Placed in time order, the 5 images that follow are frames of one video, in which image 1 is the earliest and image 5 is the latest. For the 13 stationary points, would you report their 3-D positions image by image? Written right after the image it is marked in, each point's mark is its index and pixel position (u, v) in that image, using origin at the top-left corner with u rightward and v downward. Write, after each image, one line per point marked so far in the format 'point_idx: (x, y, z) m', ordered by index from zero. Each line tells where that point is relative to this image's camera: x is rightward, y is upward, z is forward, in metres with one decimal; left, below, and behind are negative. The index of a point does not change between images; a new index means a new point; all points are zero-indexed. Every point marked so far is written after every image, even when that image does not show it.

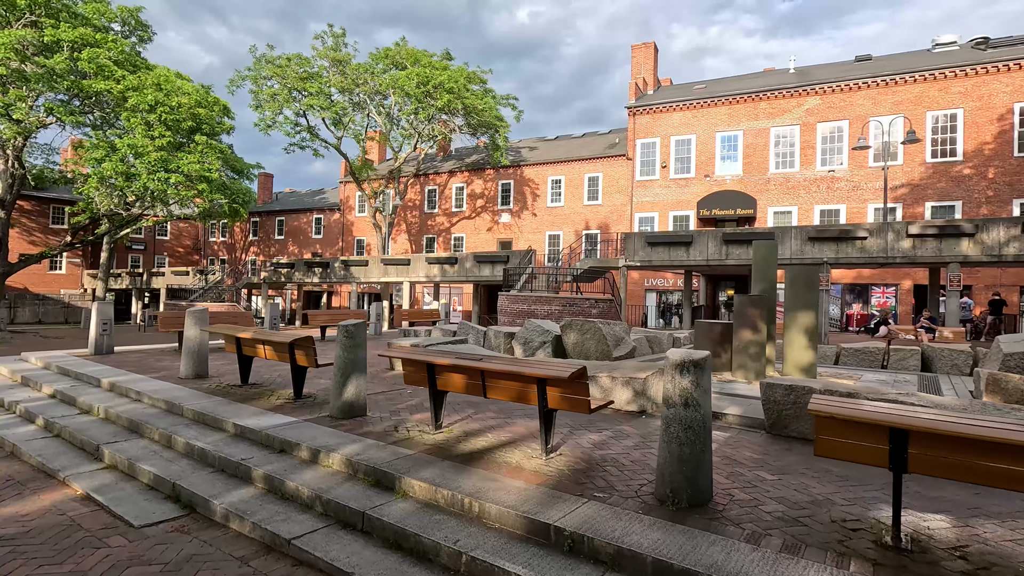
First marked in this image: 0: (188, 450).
0: (-2.9, -1.5, +4.9) m
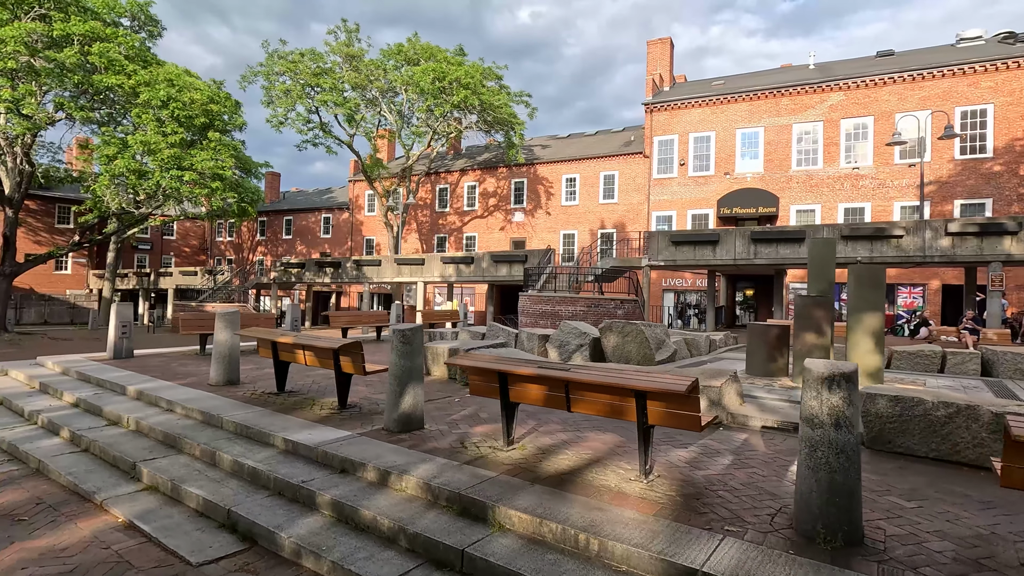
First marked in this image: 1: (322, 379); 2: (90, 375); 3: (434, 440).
0: (-2.3, -1.5, +4.4) m
1: (-2.6, -1.3, +7.4) m
2: (-6.0, -1.2, +7.6) m
3: (-0.7, -1.4, +4.8) m
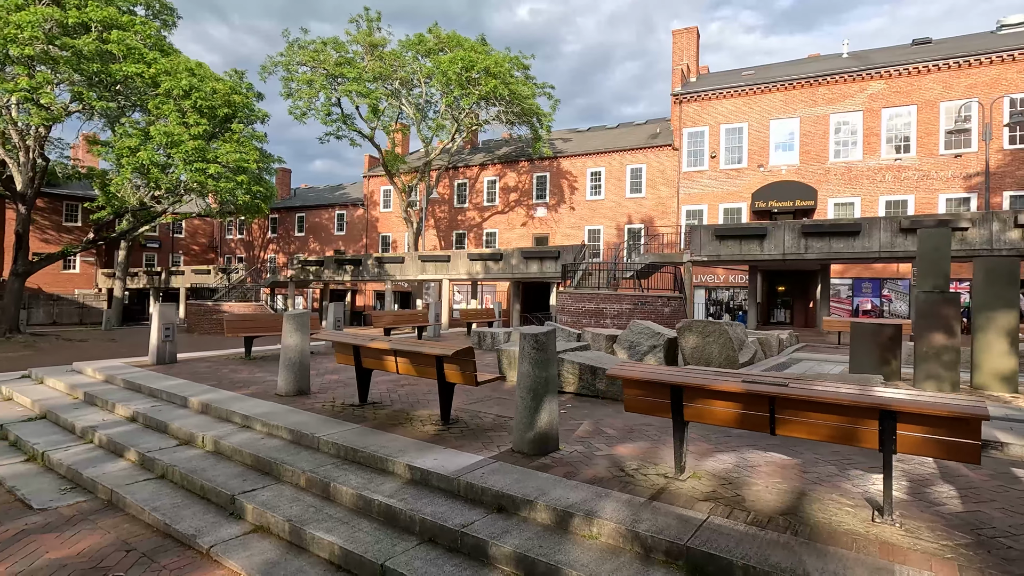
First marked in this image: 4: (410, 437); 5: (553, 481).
0: (-1.0, -1.5, +3.6) m
1: (-1.4, -1.2, +6.6) m
2: (-4.7, -1.2, +6.8) m
3: (+0.6, -1.3, +4.0) m
4: (-0.9, -1.3, +4.7) m
5: (+0.3, -1.3, +3.6) m
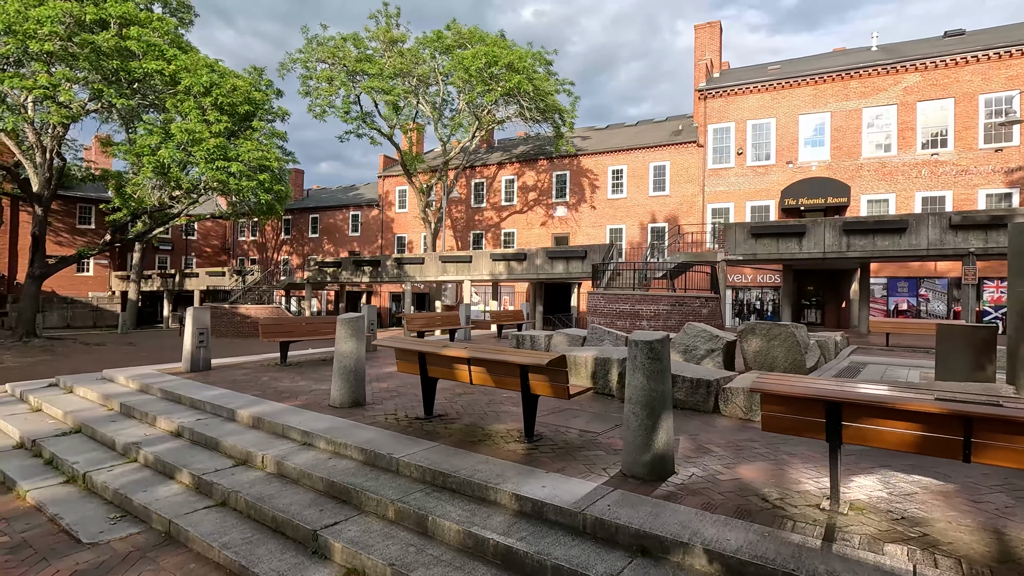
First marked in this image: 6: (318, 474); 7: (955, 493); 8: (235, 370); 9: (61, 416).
0: (-0.2, -1.5, +3.1) m
1: (-0.6, -1.3, +6.1) m
2: (-3.9, -1.3, +6.3) m
3: (+1.3, -1.3, +3.5) m
4: (-0.1, -1.3, +4.2) m
5: (+1.1, -1.3, +3.1) m
6: (-1.4, -1.4, +4.0) m
7: (+3.0, -1.4, +3.6) m
8: (-4.1, -1.2, +8.0) m
9: (-5.3, -1.5, +6.2) m
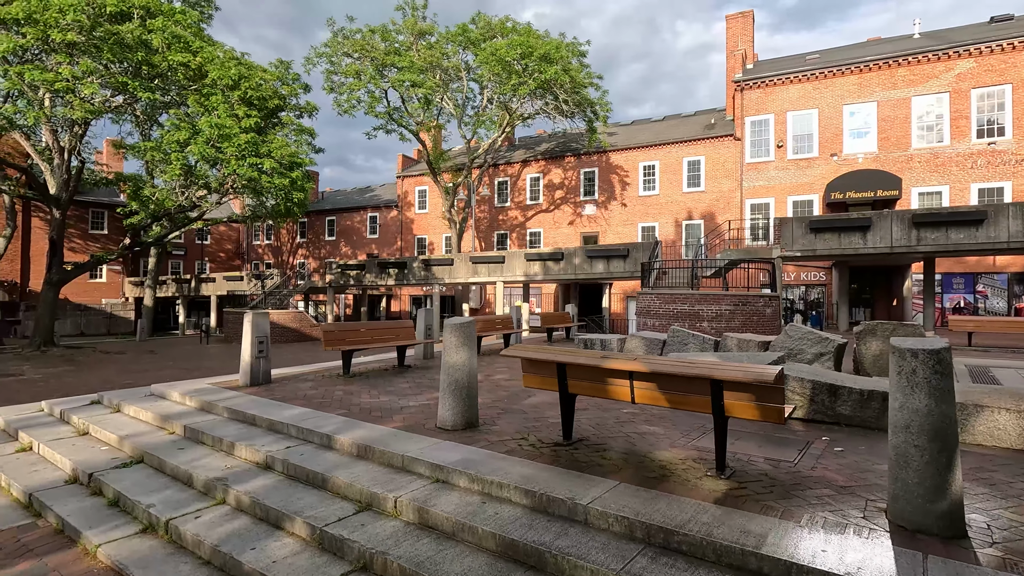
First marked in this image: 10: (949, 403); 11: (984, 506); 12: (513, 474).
0: (+1.1, -1.4, +2.1) m
1: (+0.8, -1.2, +5.1) m
2: (-2.6, -1.3, +5.4) m
3: (+2.6, -1.3, +2.5) m
4: (+1.2, -1.3, +3.2) m
5: (+2.3, -1.3, +2.1) m
6: (-0.2, -1.4, +3.1) m
7: (+4.3, -1.3, +2.6) m
8: (-2.8, -1.2, +7.0) m
9: (-3.9, -1.5, +5.3) m
10: (+2.3, -0.6, +2.8) m
11: (+2.8, -1.3, +3.2) m
12: (0.0, -1.3, +3.6) m
